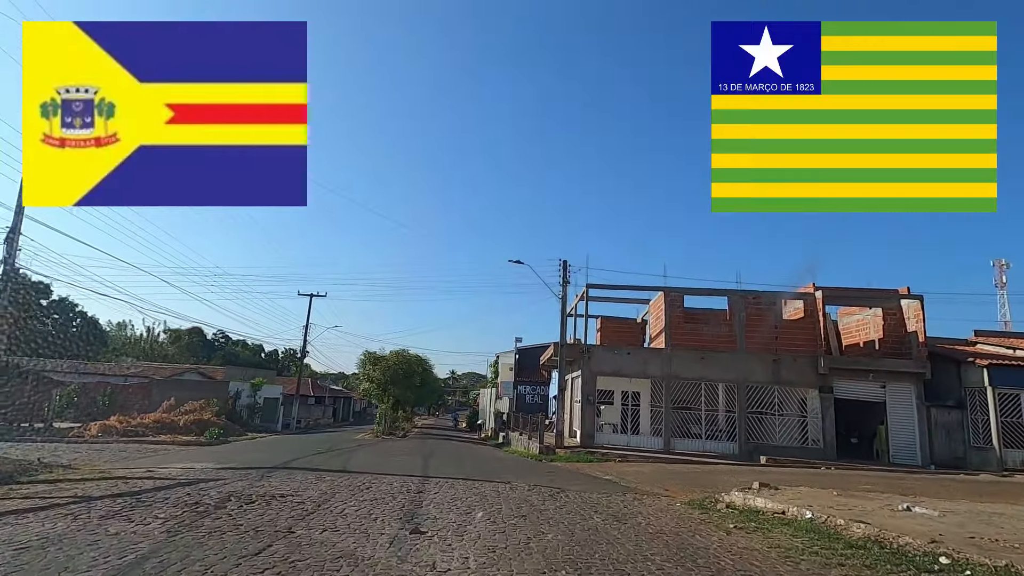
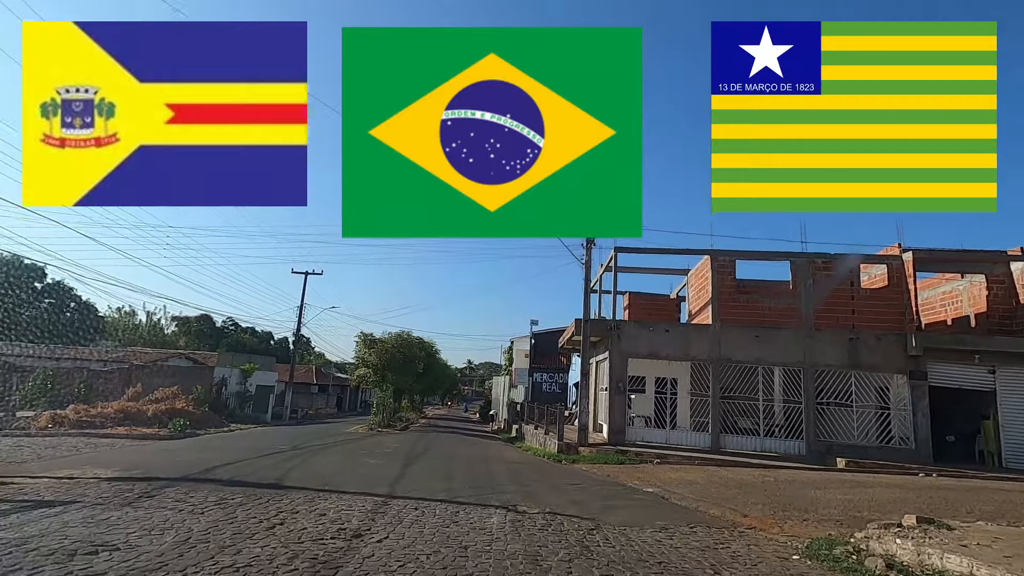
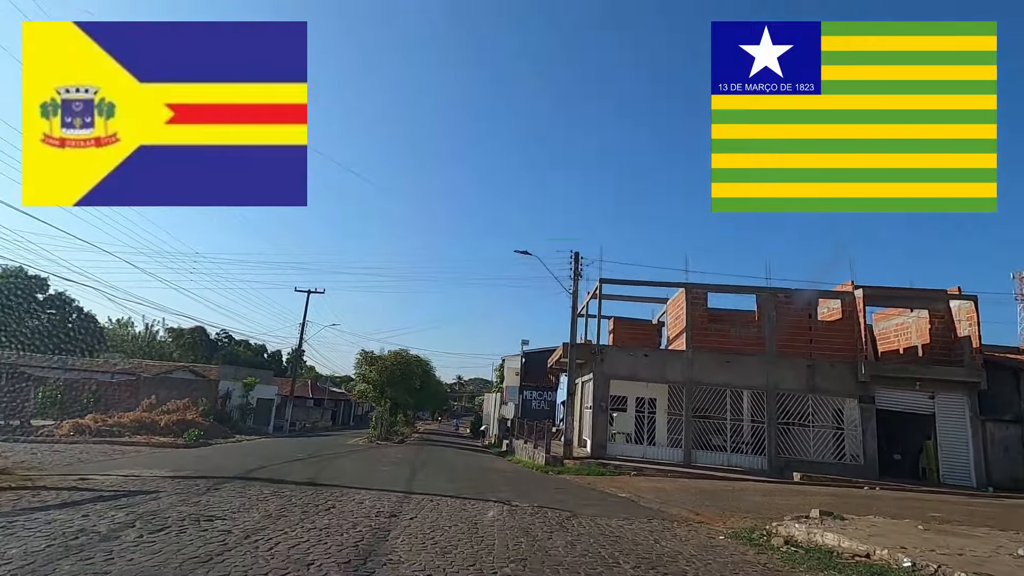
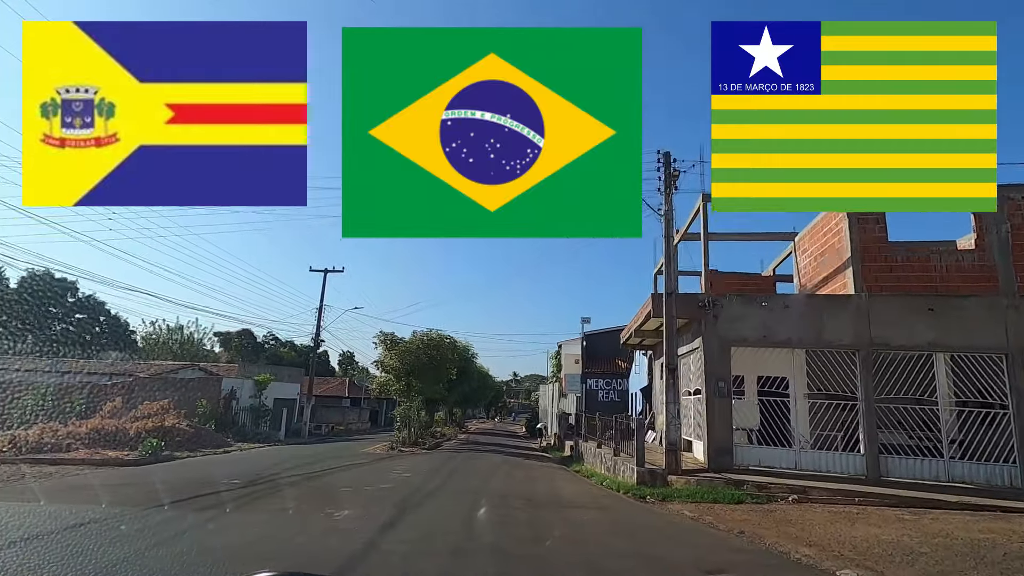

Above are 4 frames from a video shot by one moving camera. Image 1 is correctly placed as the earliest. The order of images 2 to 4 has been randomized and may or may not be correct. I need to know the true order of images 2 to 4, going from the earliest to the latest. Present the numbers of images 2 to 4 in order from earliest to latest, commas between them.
3, 2, 4
